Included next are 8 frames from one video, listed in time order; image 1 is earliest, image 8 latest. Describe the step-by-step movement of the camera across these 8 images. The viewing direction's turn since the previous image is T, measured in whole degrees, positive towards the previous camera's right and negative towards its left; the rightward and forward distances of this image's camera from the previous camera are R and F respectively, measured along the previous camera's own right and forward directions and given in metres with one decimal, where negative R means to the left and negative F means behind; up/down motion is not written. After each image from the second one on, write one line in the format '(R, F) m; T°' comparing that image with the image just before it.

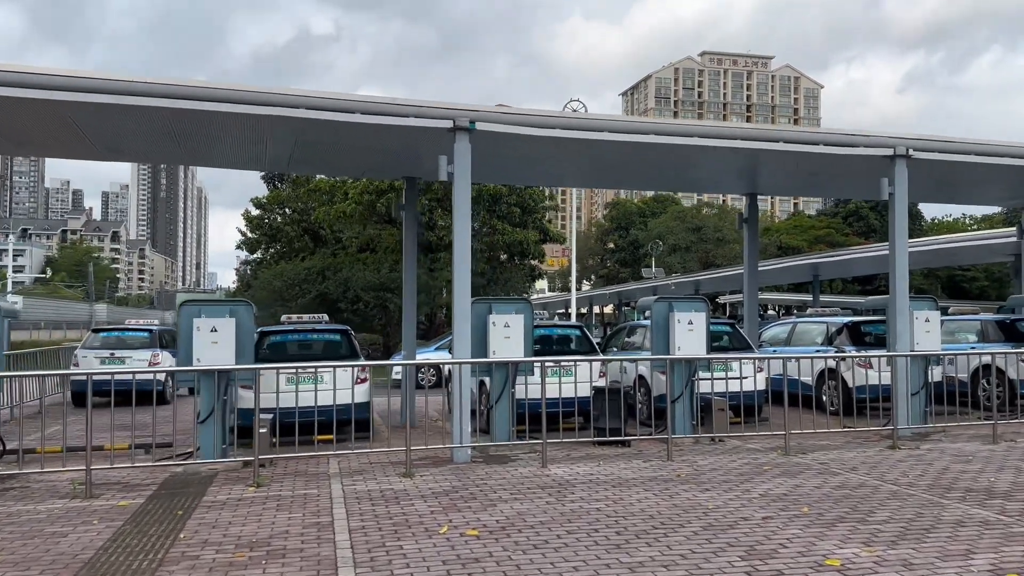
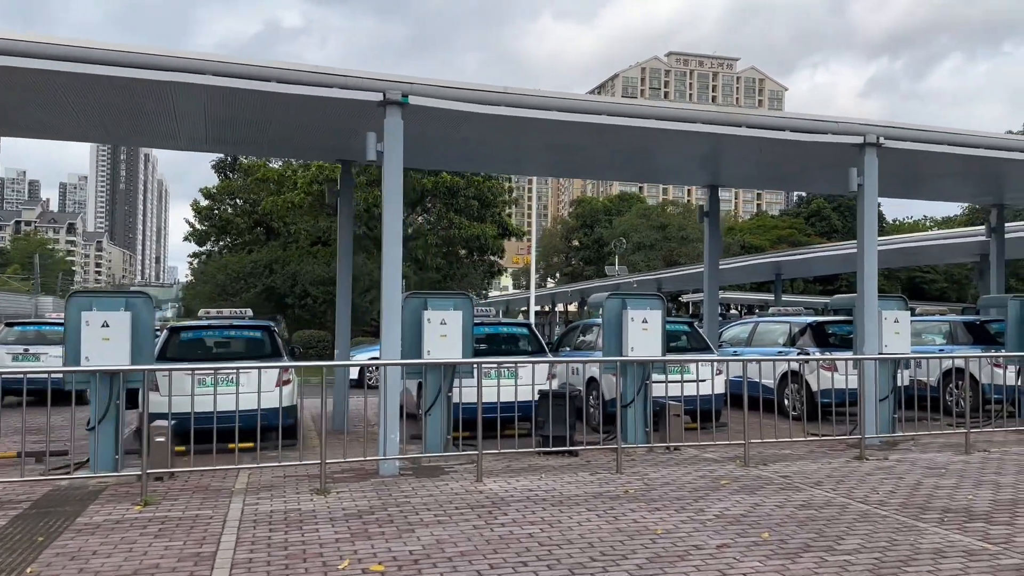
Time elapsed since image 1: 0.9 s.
(+0.3, +0.9) m; +2°
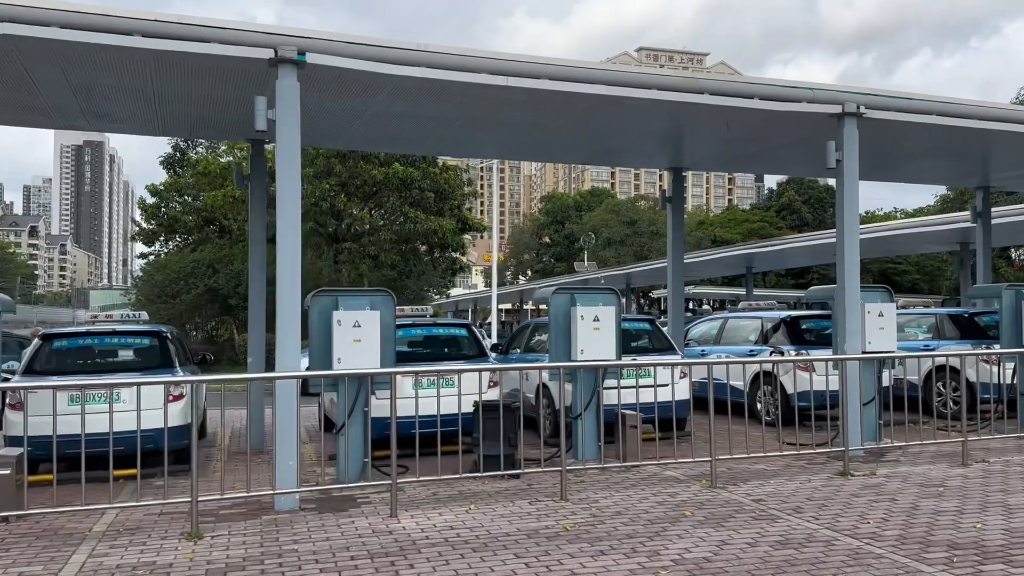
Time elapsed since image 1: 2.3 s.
(+0.4, +1.3) m; +2°
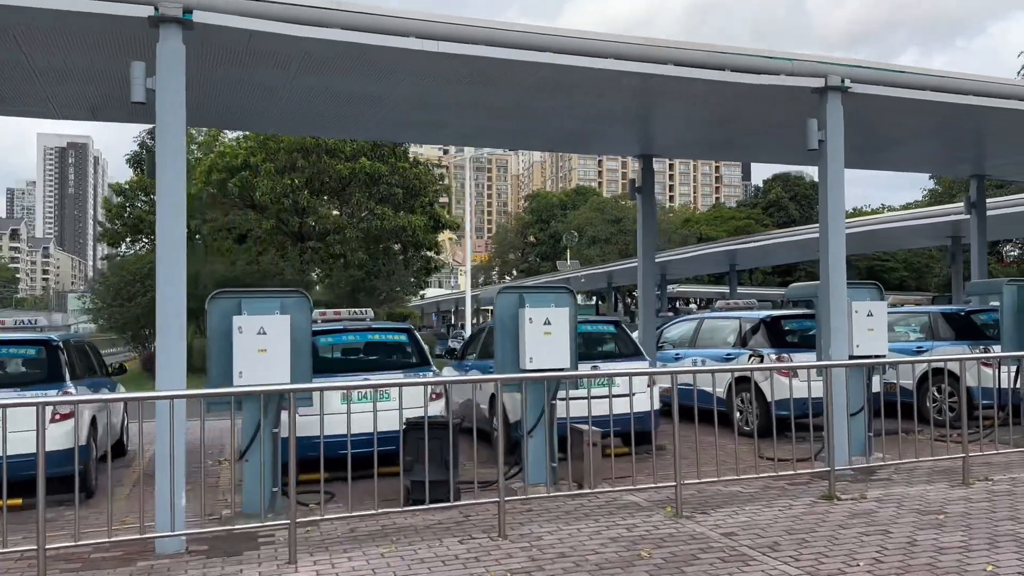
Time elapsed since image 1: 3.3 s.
(+0.4, +1.0) m; +1°
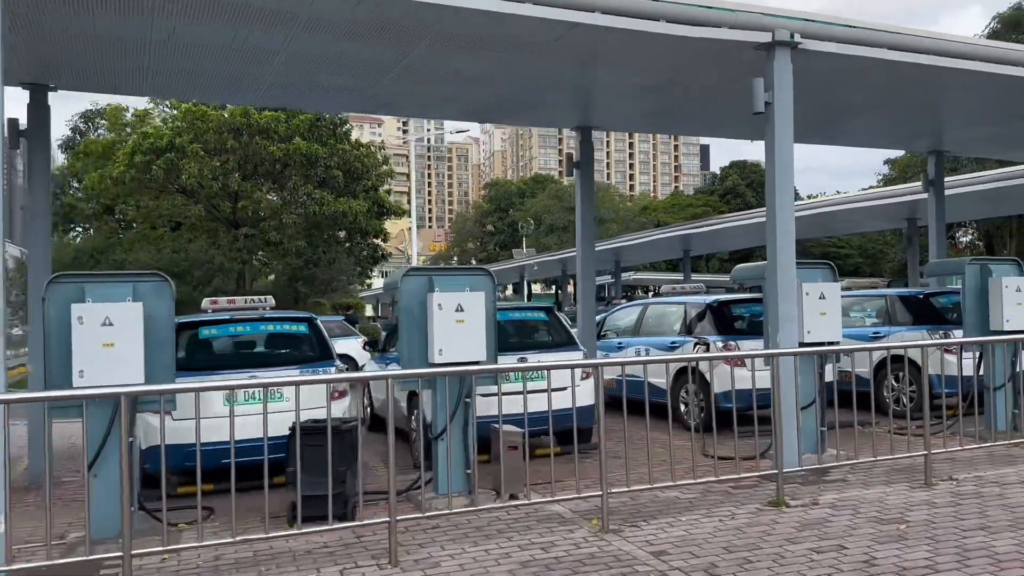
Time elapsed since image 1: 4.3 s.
(+0.4, +0.9) m; +3°
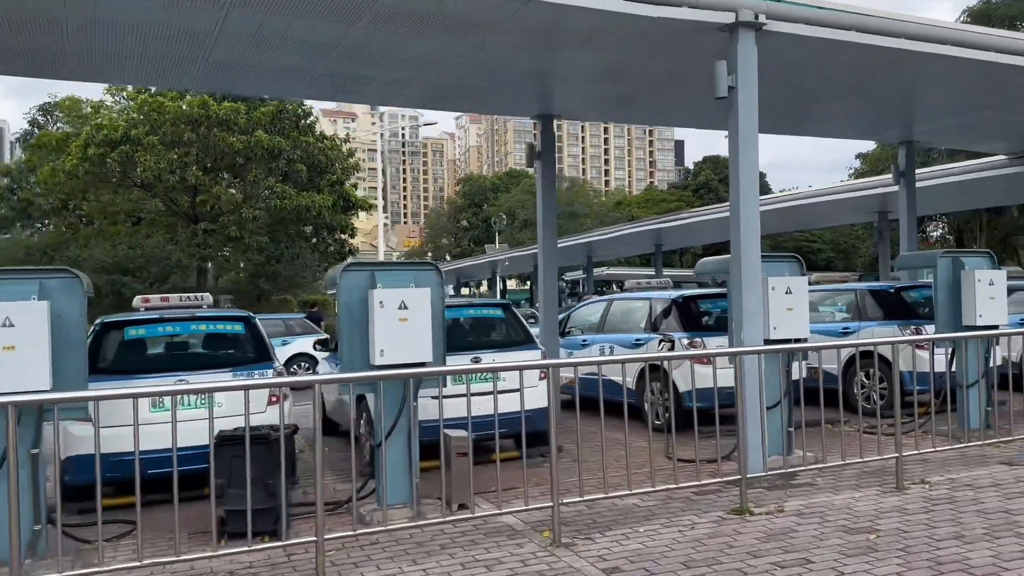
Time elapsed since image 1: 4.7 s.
(+0.2, +0.4) m; +2°
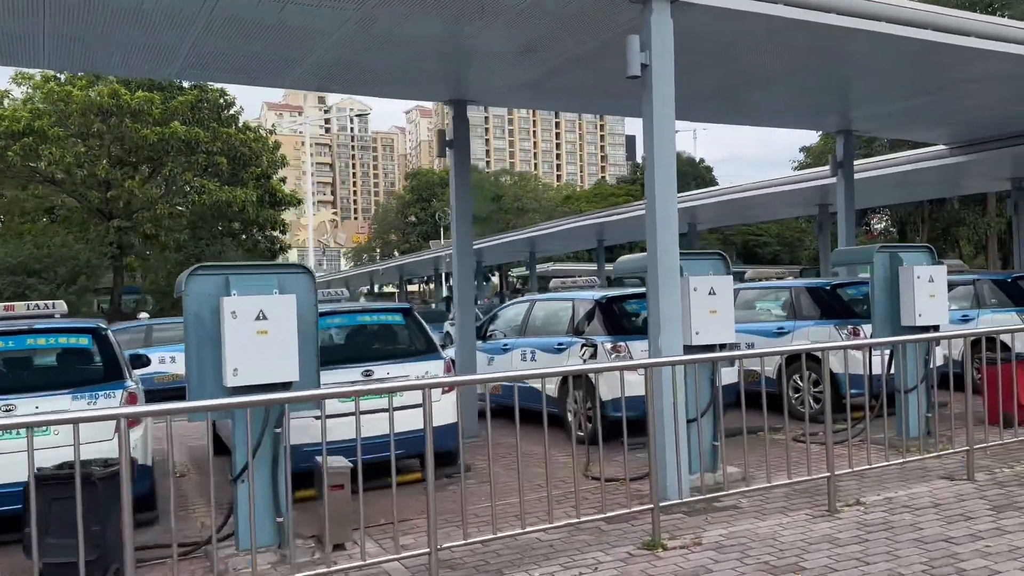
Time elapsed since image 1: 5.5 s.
(+0.5, +0.8) m; +3°
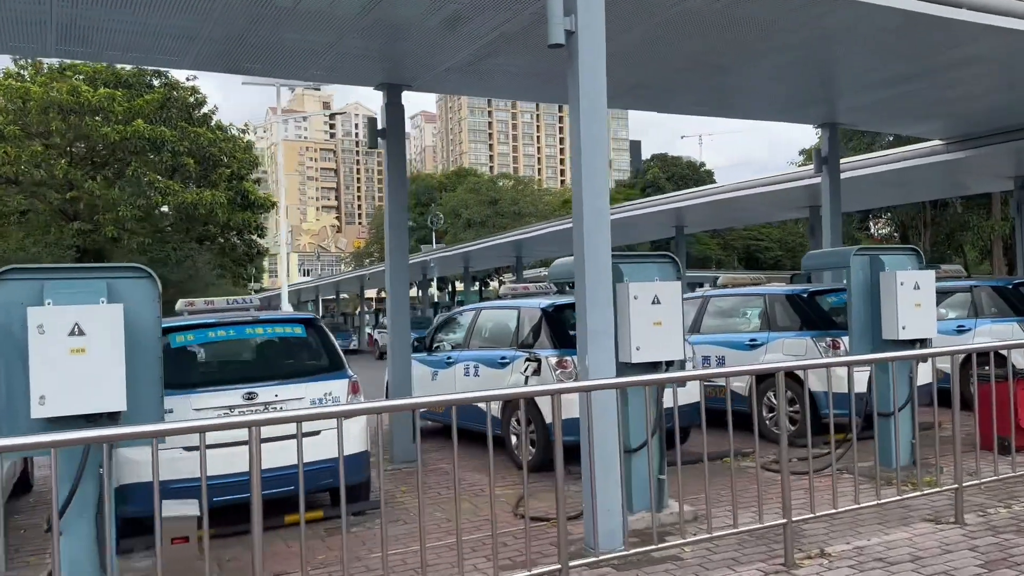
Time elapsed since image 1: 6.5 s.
(+0.6, +0.9) m; 0°
